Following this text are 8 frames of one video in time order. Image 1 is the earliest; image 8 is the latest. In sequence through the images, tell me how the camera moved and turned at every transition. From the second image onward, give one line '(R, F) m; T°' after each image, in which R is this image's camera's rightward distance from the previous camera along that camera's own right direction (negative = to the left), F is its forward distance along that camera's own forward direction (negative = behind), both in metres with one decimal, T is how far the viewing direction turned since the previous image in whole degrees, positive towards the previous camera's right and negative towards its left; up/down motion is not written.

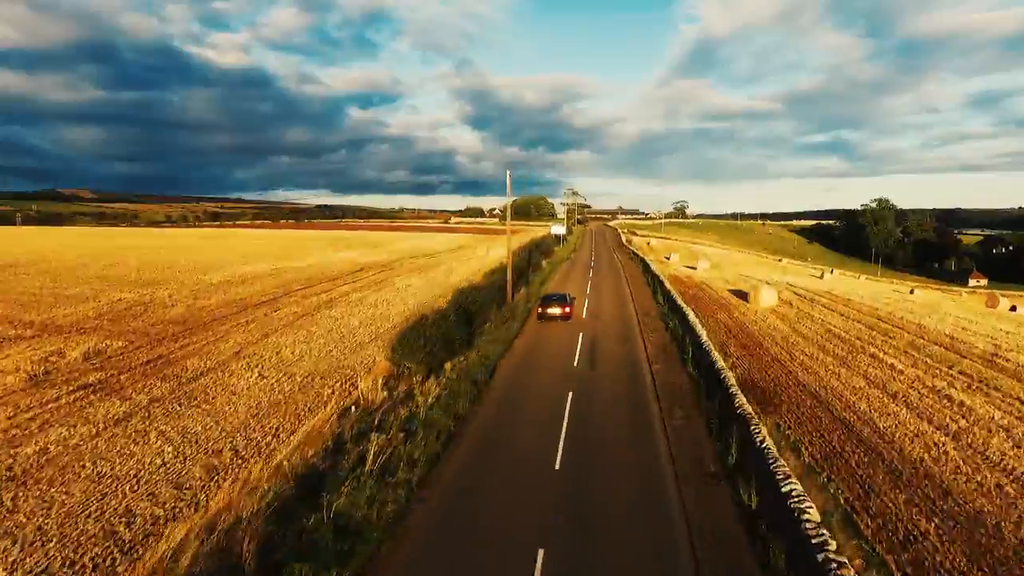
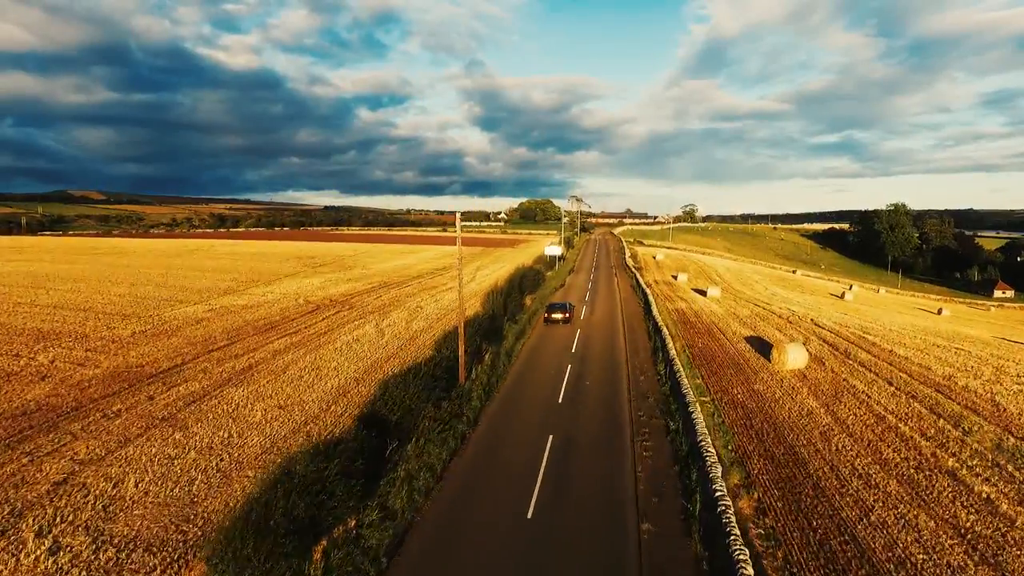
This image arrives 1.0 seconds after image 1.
(+1.1, +4.0) m; -1°
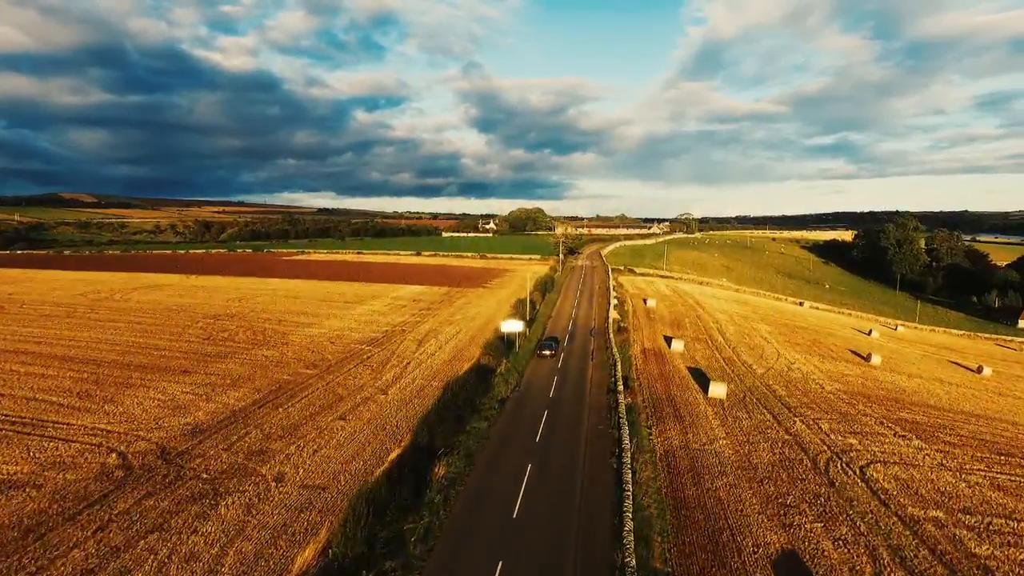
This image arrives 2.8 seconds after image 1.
(+2.4, +8.5) m; 0°
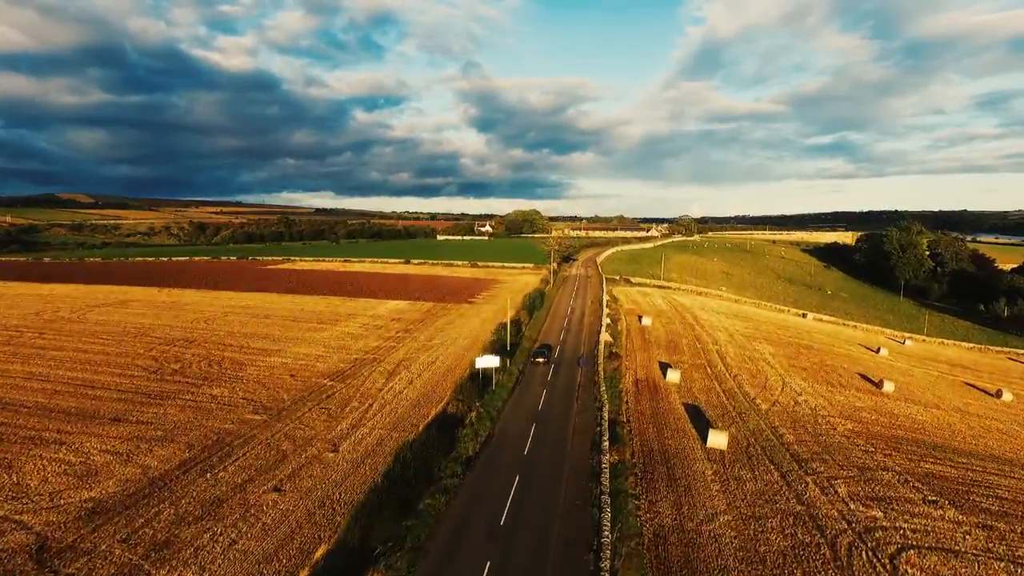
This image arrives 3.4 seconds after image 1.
(+1.0, +3.2) m; 0°
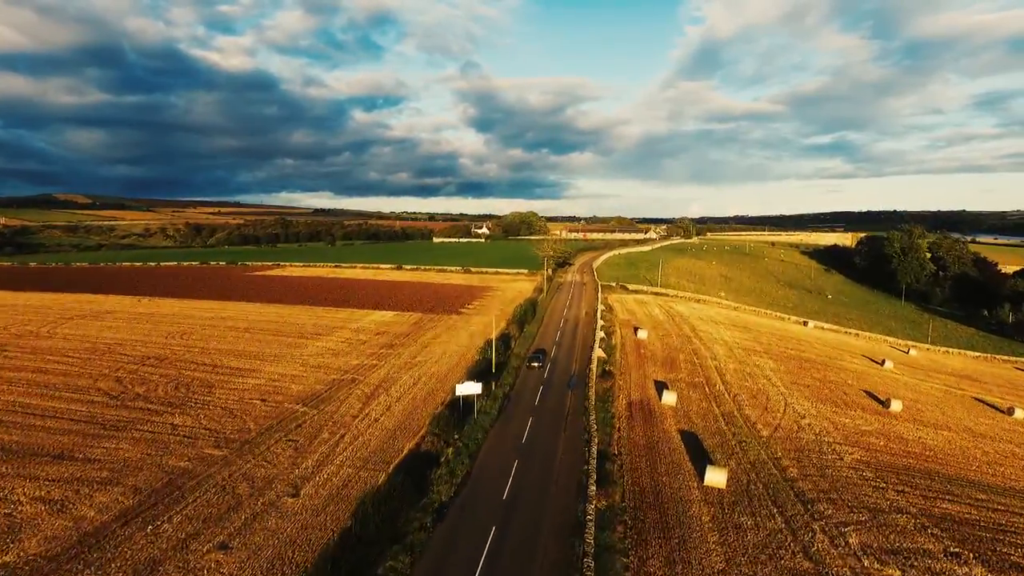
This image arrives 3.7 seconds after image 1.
(+0.7, +2.0) m; 0°
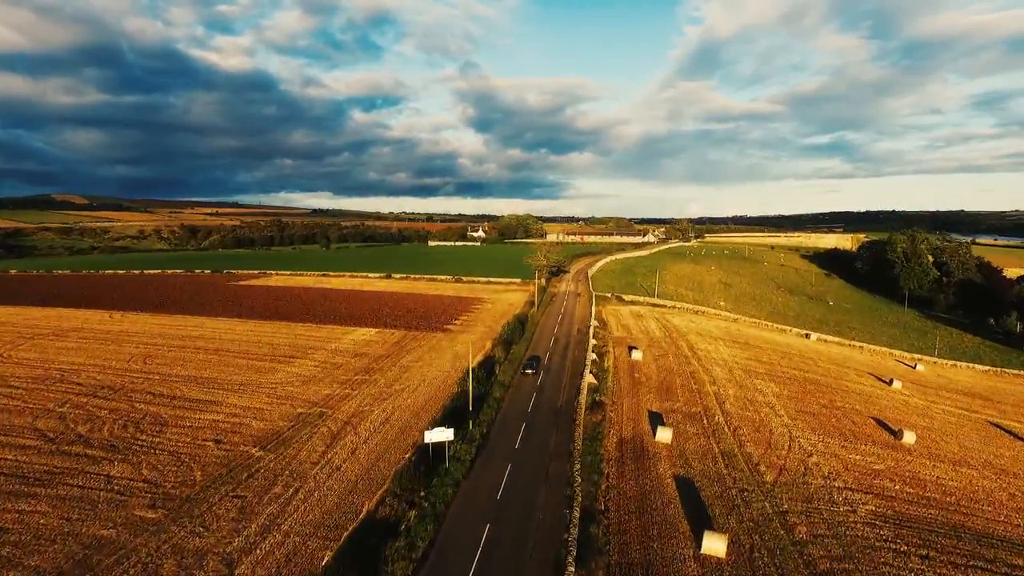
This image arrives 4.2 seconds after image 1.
(+0.9, +2.7) m; 0°
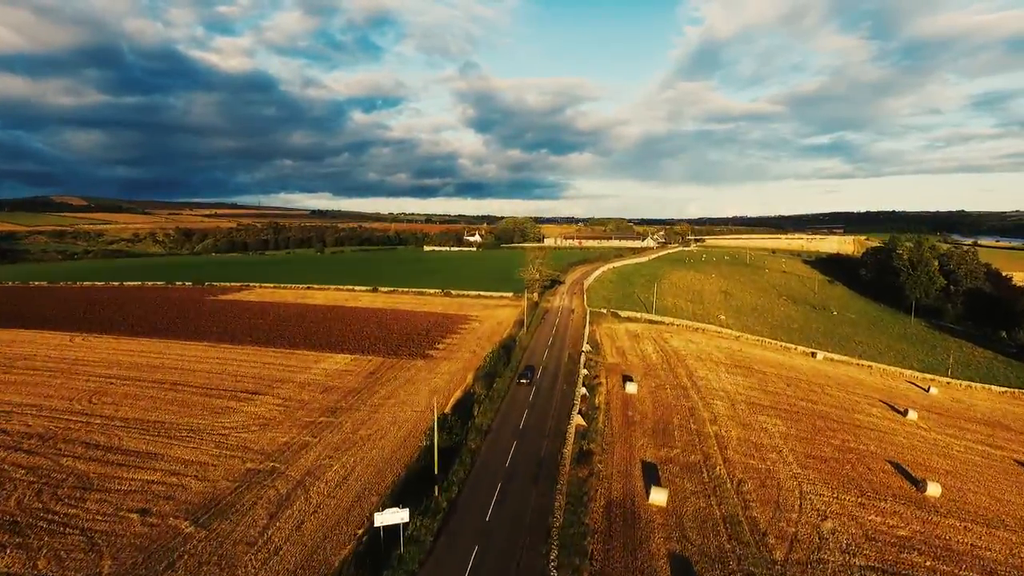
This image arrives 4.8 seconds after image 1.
(+1.1, +3.6) m; 0°
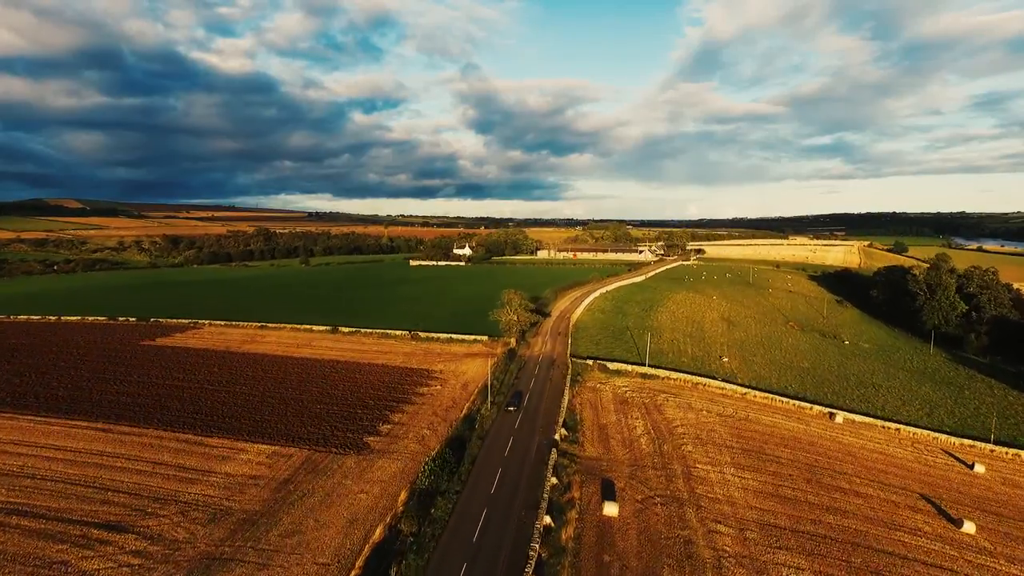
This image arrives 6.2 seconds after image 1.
(+2.8, +9.2) m; 0°
